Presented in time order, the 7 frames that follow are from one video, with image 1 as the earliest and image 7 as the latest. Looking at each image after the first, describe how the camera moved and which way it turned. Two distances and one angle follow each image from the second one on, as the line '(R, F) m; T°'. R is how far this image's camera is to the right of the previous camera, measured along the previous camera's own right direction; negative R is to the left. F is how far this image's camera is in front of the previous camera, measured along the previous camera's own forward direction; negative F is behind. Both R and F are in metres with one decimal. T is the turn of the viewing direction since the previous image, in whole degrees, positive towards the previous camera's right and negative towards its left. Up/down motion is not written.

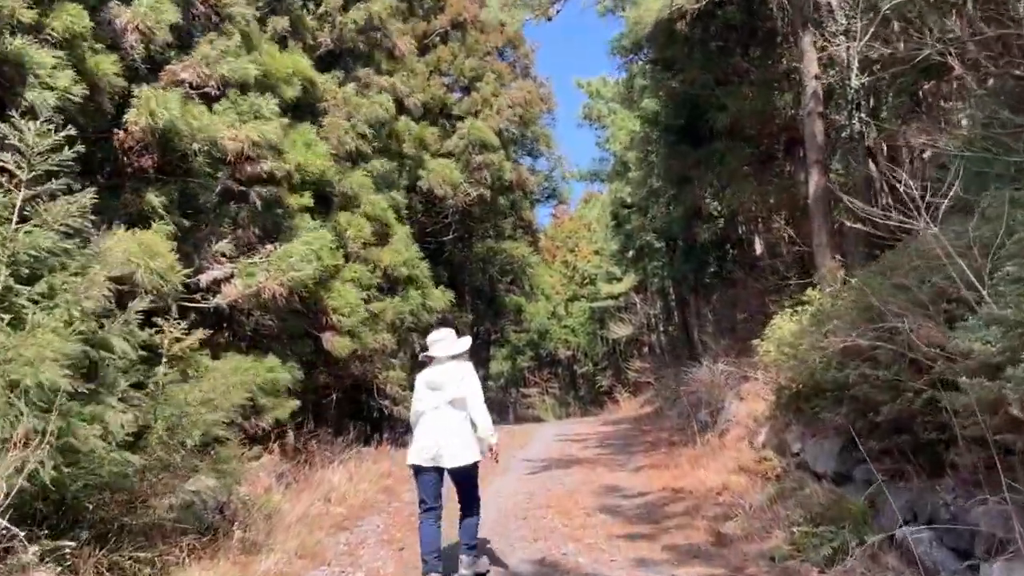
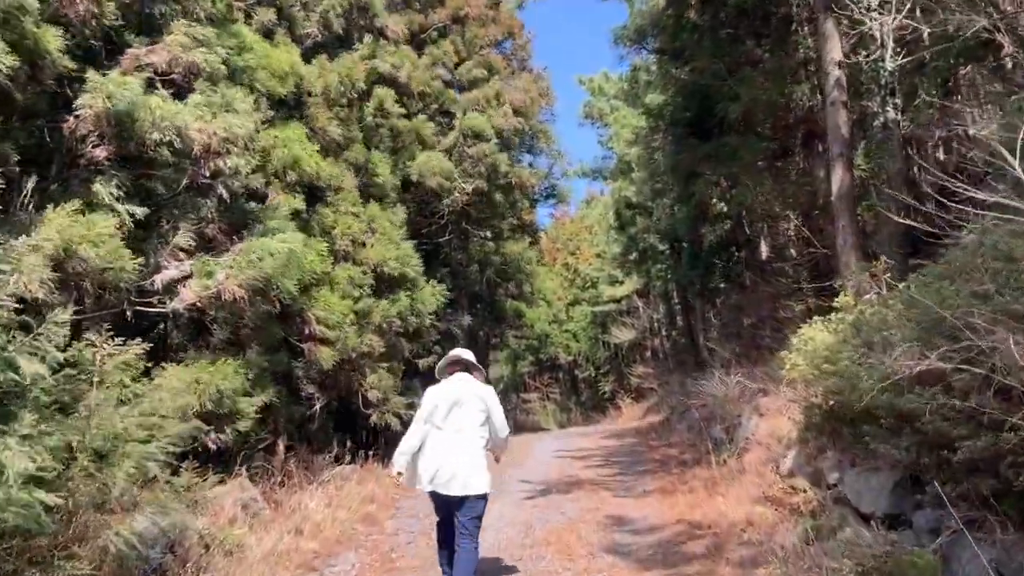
(+0.1, +1.0) m; 0°
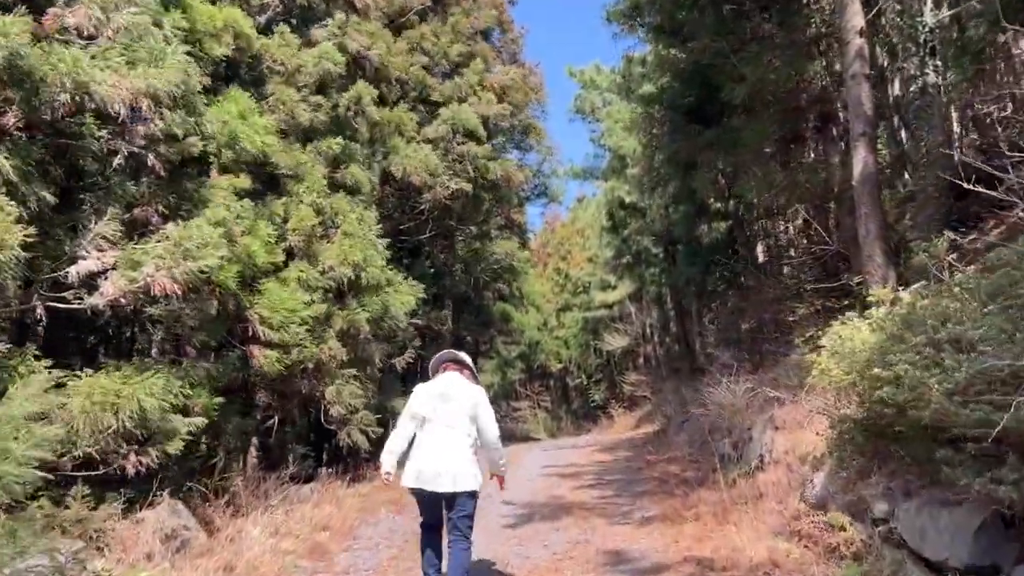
(+0.2, +1.3) m; +1°
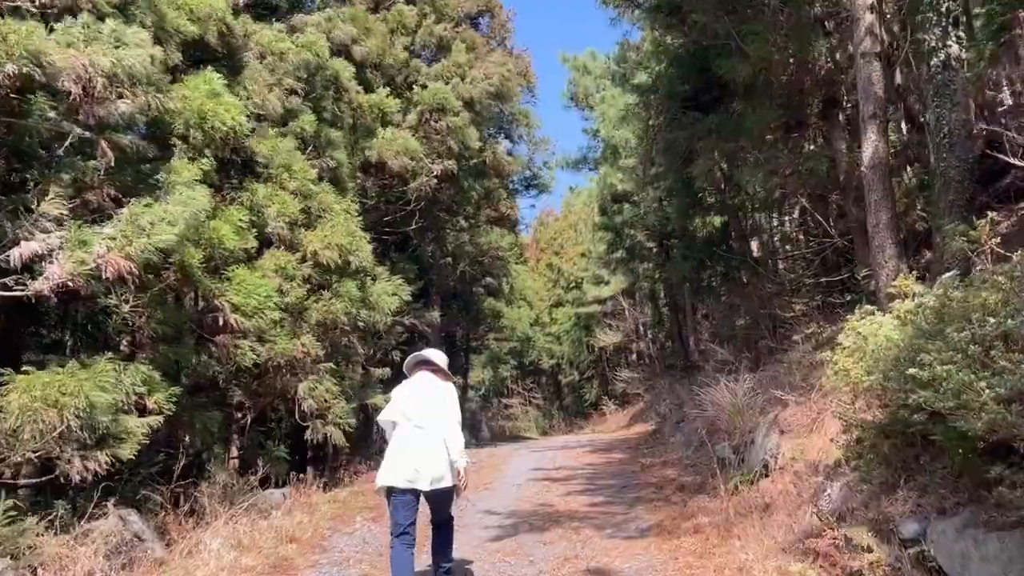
(+0.1, +0.7) m; +1°
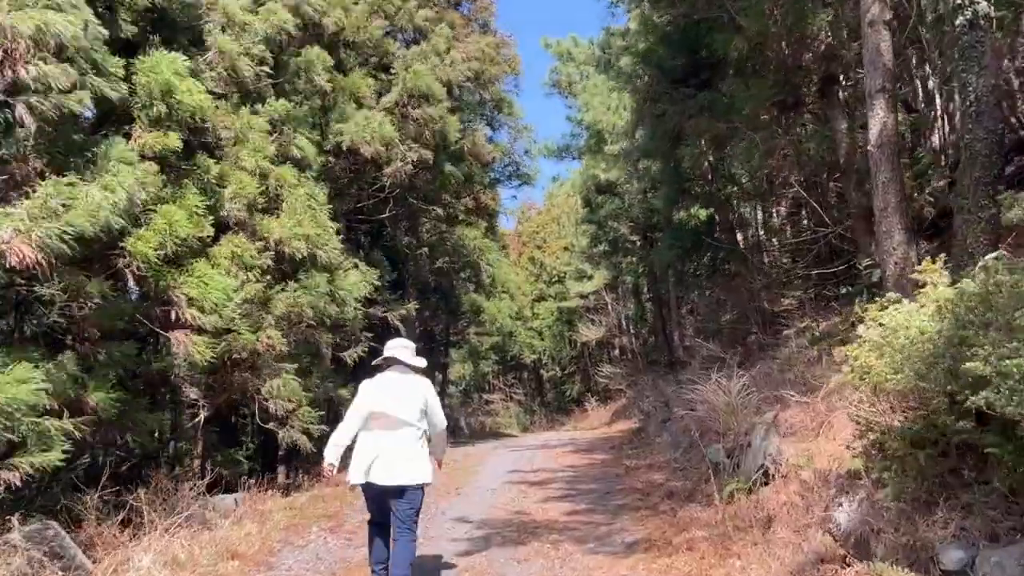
(+0.1, +0.8) m; +1°
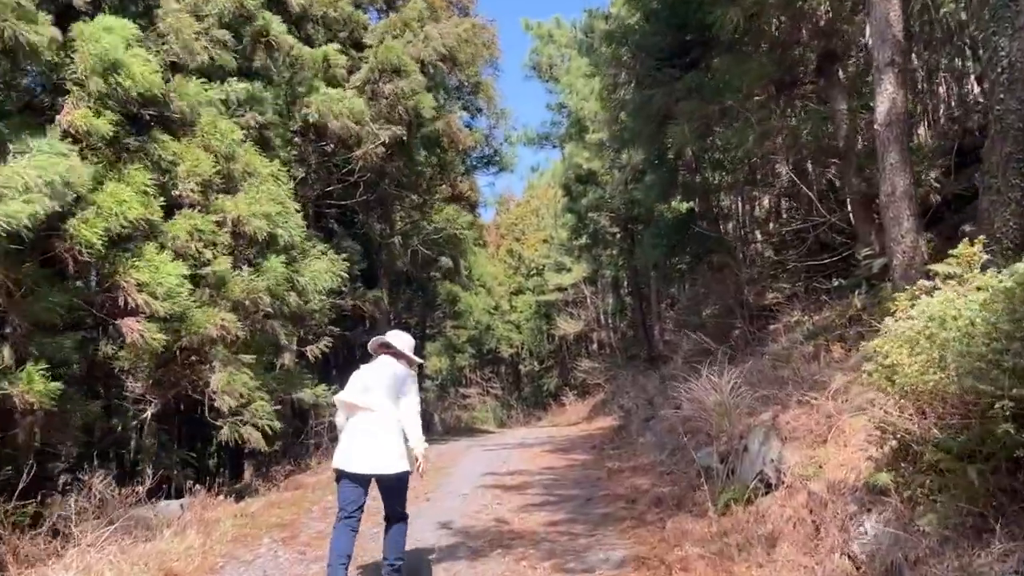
(0.0, +0.7) m; +2°
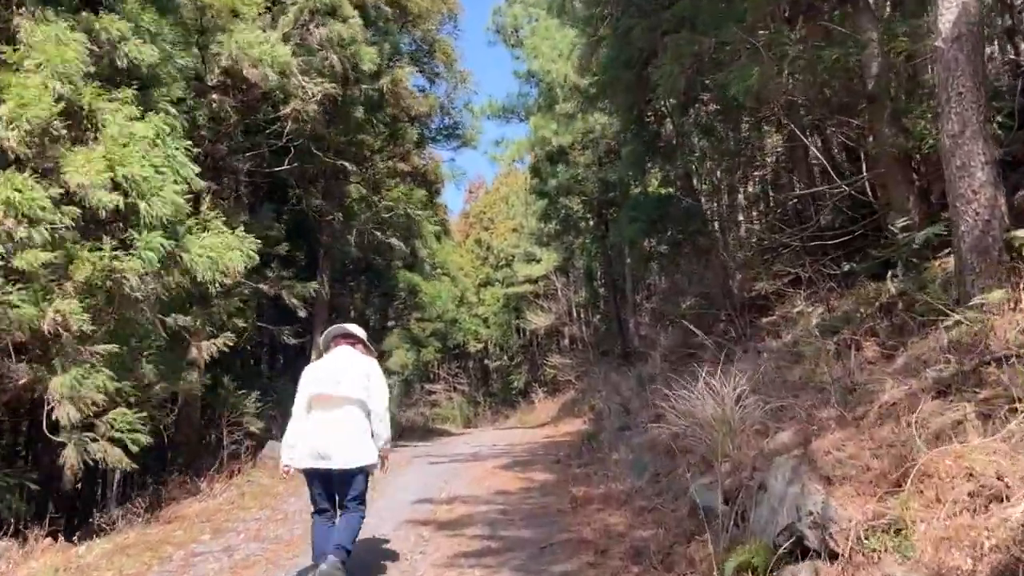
(+0.3, +2.1) m; +2°
